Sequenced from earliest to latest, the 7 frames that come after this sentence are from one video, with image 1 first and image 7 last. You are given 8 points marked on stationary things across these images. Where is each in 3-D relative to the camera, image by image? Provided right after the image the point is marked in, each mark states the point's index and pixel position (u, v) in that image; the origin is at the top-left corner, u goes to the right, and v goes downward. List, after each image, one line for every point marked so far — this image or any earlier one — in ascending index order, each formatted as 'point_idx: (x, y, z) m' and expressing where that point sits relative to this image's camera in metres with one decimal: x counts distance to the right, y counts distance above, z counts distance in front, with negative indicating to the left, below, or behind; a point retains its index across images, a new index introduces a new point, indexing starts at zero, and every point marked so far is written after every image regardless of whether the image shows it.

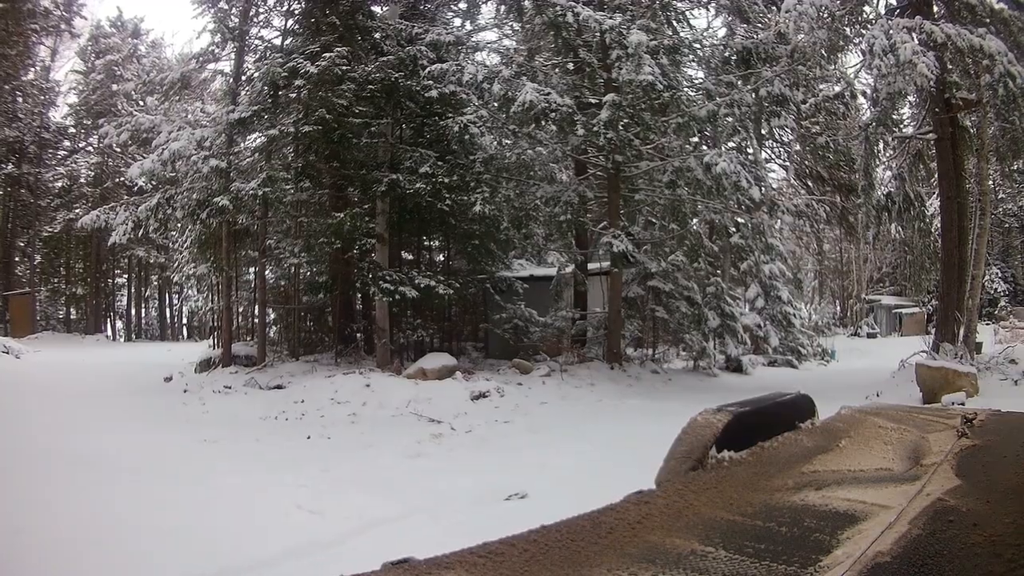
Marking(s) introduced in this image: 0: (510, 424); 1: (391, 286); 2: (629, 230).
0: (0.0, -1.8, +8.6) m
1: (-2.3, +0.1, +11.8) m
2: (+2.0, +1.0, +11.8) m
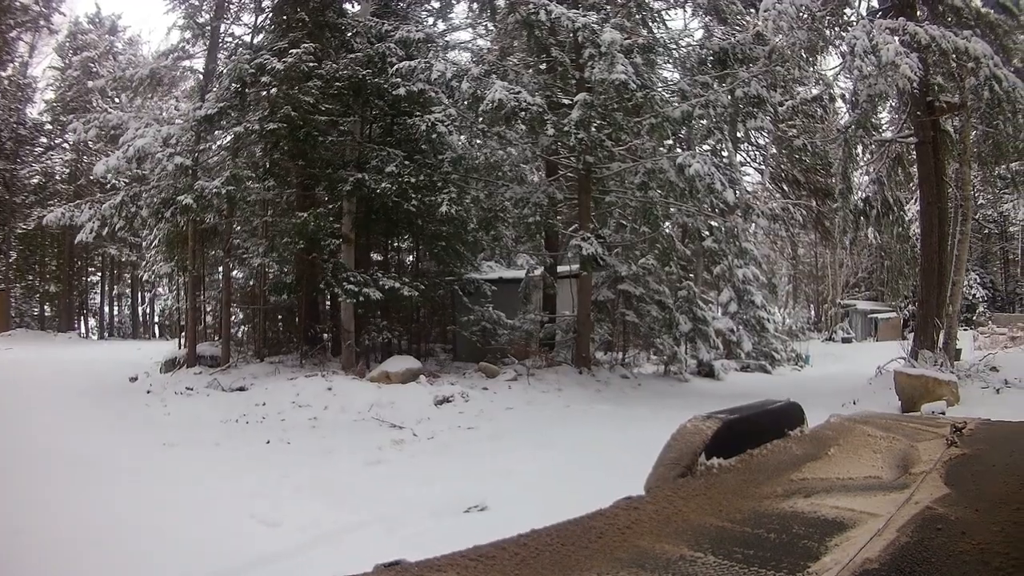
0: (-0.5, -1.8, +8.3) m
1: (-2.8, 0.0, +11.5) m
2: (+1.5, +1.0, +11.6) m
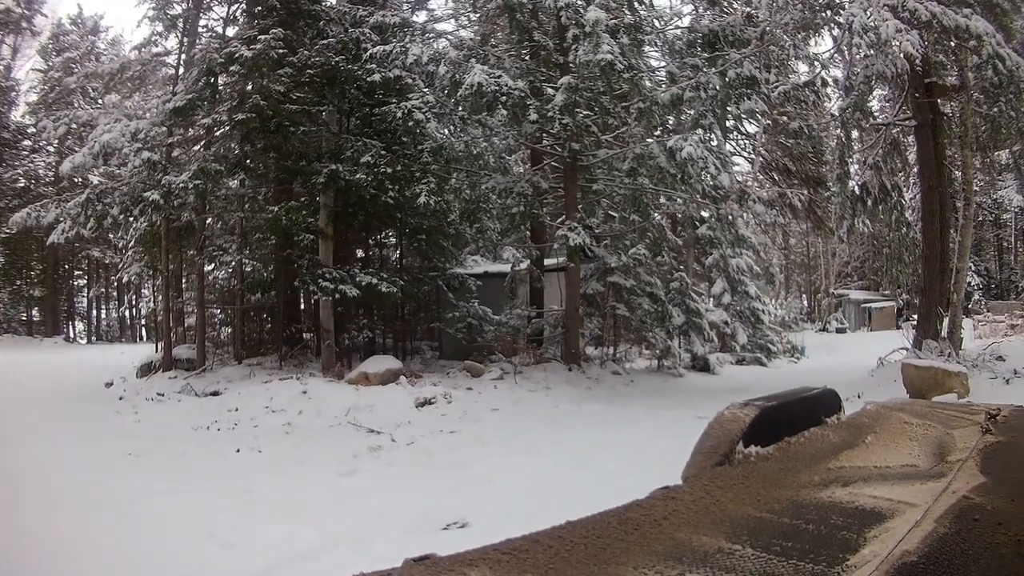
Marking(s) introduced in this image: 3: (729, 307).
0: (-0.7, -1.7, +7.9) m
1: (-3.0, +0.1, +11.0) m
2: (+1.3, +1.1, +11.2) m
3: (+5.2, -0.5, +15.7) m
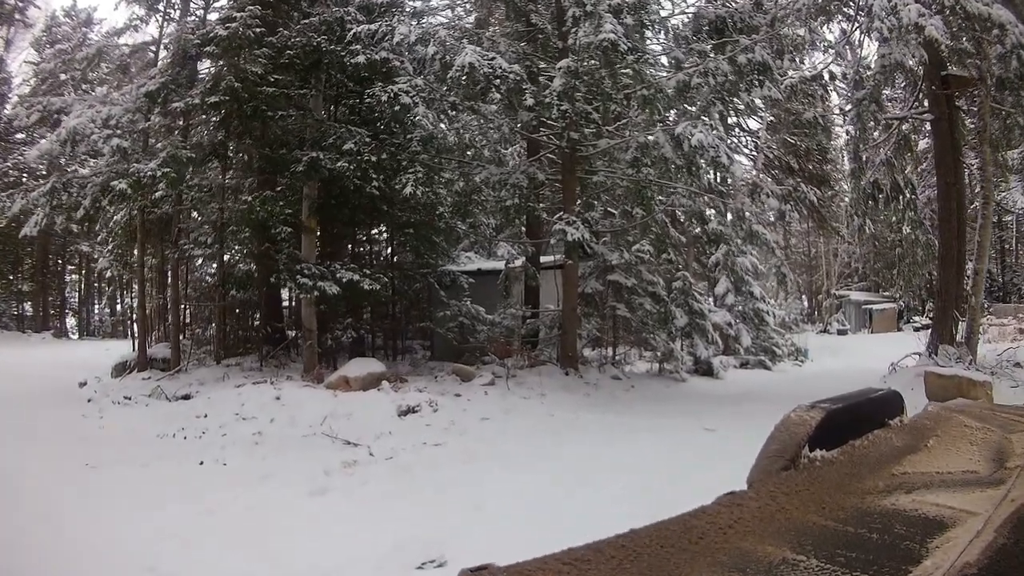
0: (-0.7, -1.7, +7.2) m
1: (-3.1, +0.1, +10.3) m
2: (+1.2, +1.1, +10.6) m
3: (+5.0, -0.5, +15.1) m
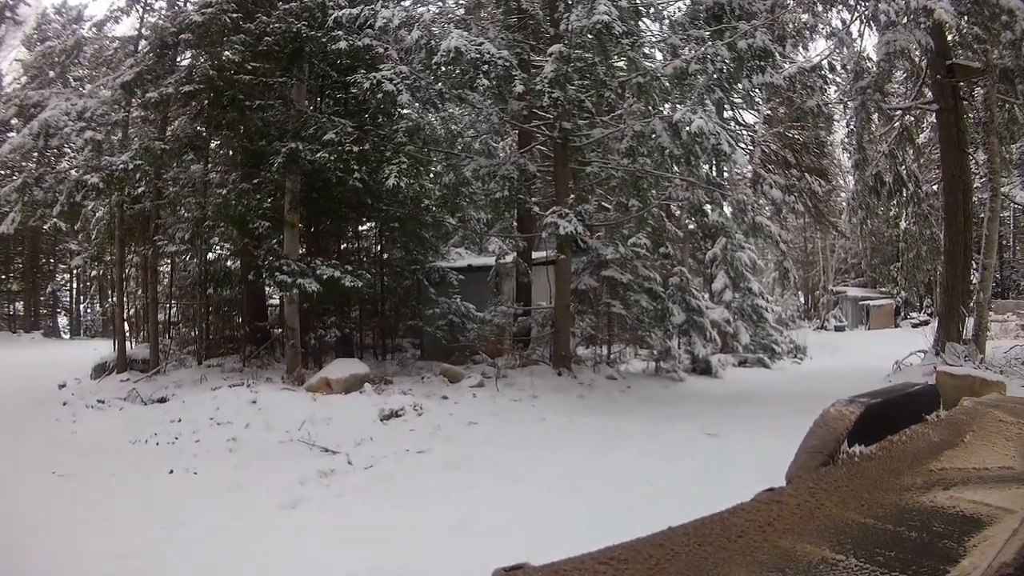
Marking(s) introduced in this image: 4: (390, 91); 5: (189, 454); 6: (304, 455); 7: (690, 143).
0: (-0.8, -1.7, +6.8) m
1: (-3.3, +0.2, +9.9) m
2: (+1.0, +1.2, +10.2) m
3: (+4.8, -0.4, +14.8) m
4: (-1.7, +2.8, +9.6) m
5: (-3.4, -1.7, +7.1) m
6: (-2.1, -1.7, +6.8) m
7: (+2.4, +2.0, +9.2) m
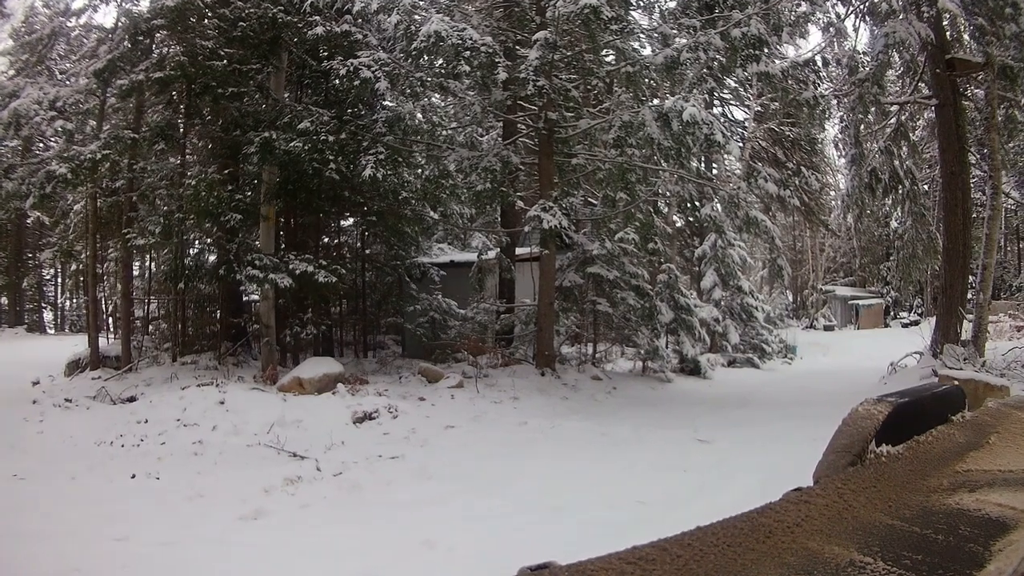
0: (-1.0, -1.6, +6.5) m
1: (-3.5, +0.2, +9.5) m
2: (+0.8, +1.2, +9.8) m
3: (+4.5, -0.3, +14.5) m
4: (-1.9, +2.9, +9.2) m
5: (-3.6, -1.7, +6.7) m
6: (-2.3, -1.7, +6.4) m
7: (+2.2, +2.0, +8.9) m
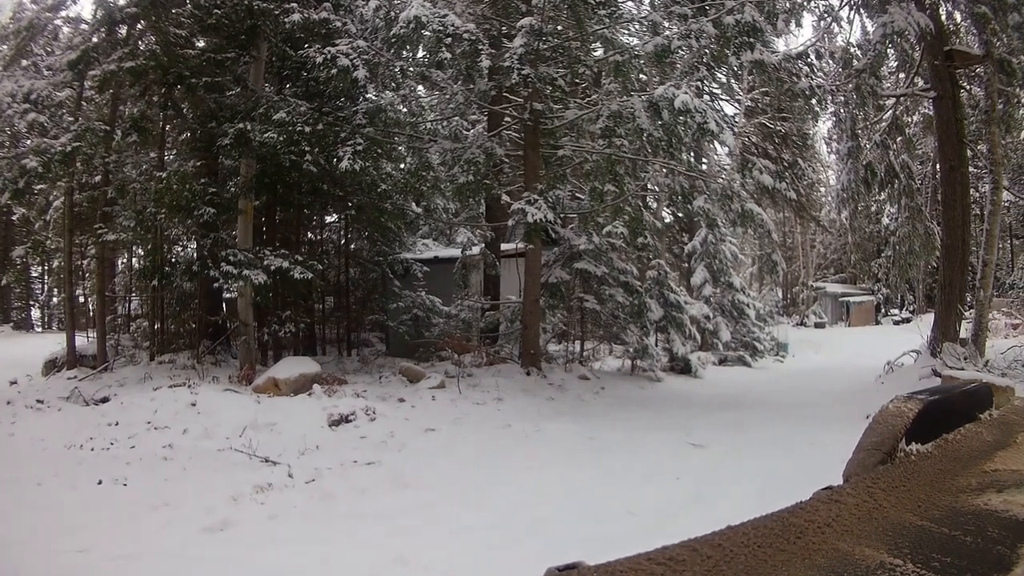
0: (-1.2, -1.6, +6.2) m
1: (-3.7, +0.3, +9.2) m
2: (+0.6, +1.3, +9.6) m
3: (+4.3, -0.3, +14.3) m
4: (-2.1, +2.9, +8.9) m
5: (-3.8, -1.7, +6.4) m
6: (-2.5, -1.6, +6.1) m
7: (+2.0, +2.1, +8.6) m
